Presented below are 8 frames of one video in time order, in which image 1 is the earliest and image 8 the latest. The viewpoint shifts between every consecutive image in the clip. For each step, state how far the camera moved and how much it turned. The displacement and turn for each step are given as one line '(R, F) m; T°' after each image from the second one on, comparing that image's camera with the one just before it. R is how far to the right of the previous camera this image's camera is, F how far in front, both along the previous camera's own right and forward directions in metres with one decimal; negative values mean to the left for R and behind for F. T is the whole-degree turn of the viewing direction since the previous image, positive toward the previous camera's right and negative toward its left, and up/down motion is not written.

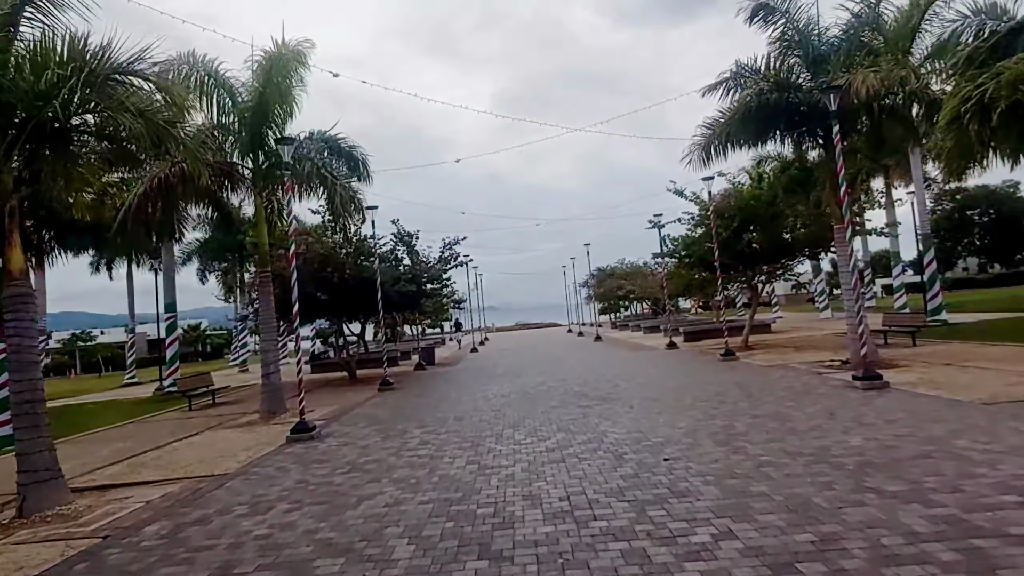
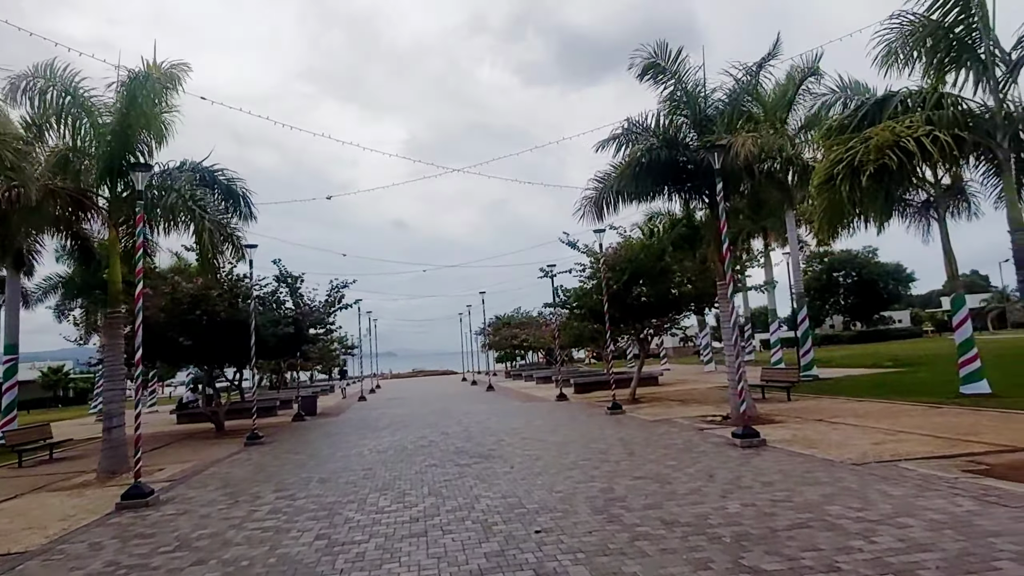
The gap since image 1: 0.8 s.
(+0.4, +0.7) m; +8°
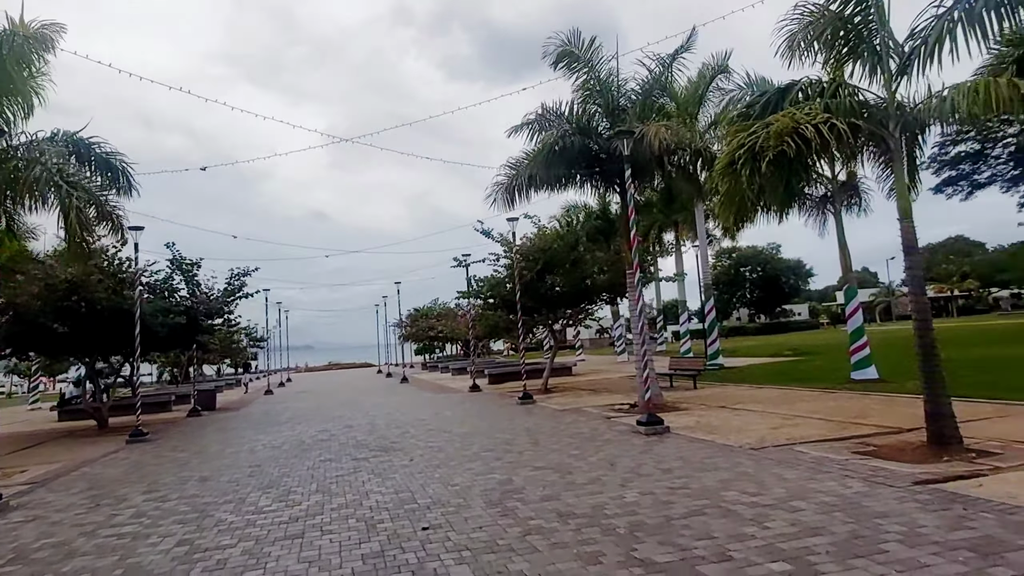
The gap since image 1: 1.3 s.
(+0.3, +0.5) m; +7°
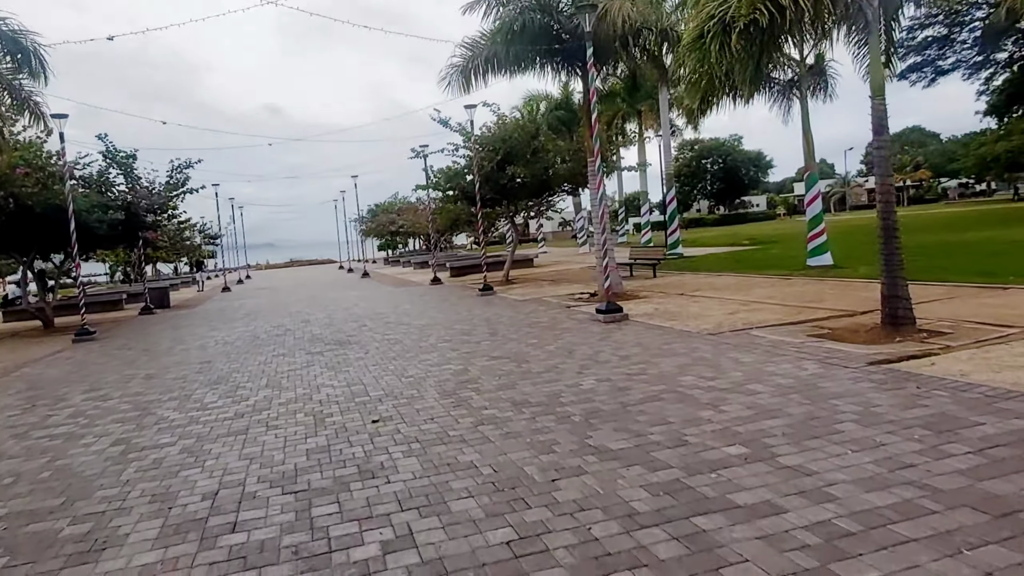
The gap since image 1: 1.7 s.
(+0.1, +0.5) m; +3°
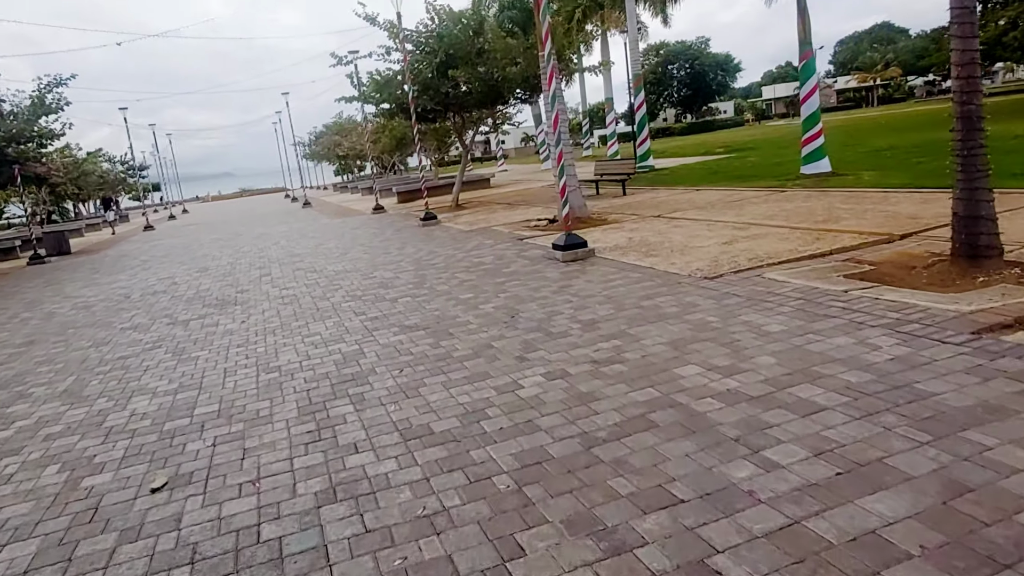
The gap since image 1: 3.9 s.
(+0.5, +3.0) m; +2°
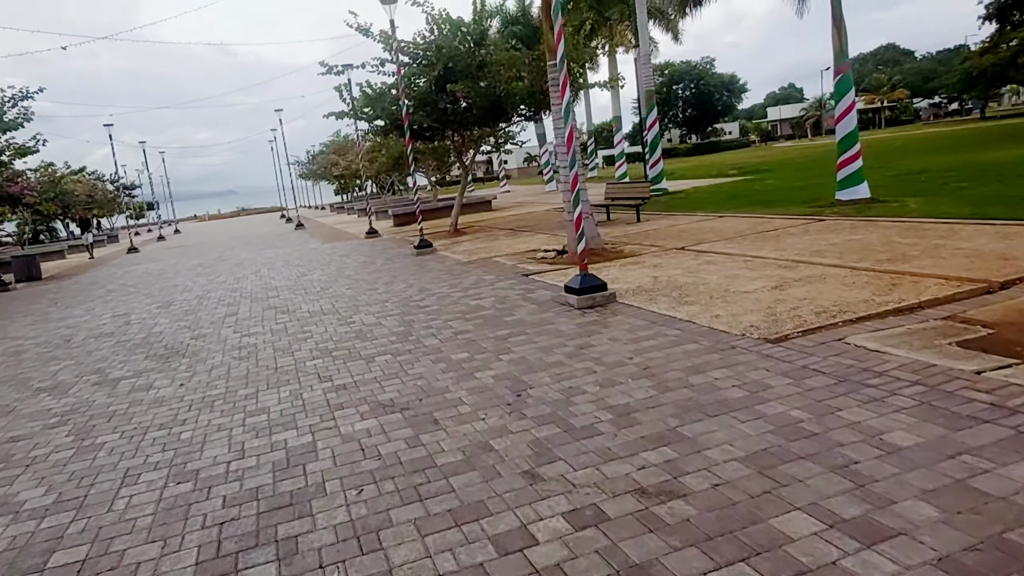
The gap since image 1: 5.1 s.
(0.0, +1.7) m; 0°
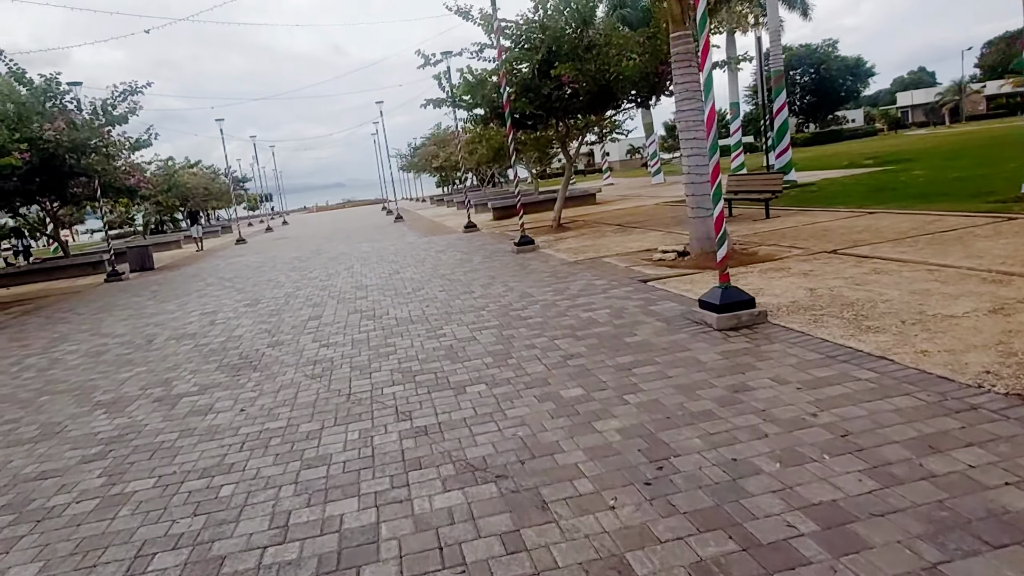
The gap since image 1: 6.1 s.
(-0.2, +1.4) m; -8°
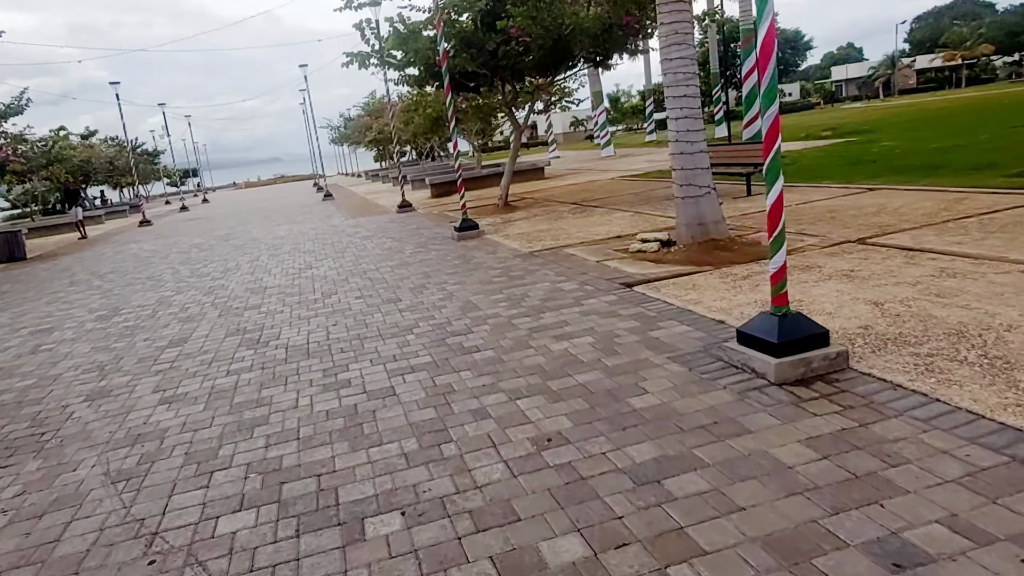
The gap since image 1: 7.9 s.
(0.0, +2.5) m; +5°
